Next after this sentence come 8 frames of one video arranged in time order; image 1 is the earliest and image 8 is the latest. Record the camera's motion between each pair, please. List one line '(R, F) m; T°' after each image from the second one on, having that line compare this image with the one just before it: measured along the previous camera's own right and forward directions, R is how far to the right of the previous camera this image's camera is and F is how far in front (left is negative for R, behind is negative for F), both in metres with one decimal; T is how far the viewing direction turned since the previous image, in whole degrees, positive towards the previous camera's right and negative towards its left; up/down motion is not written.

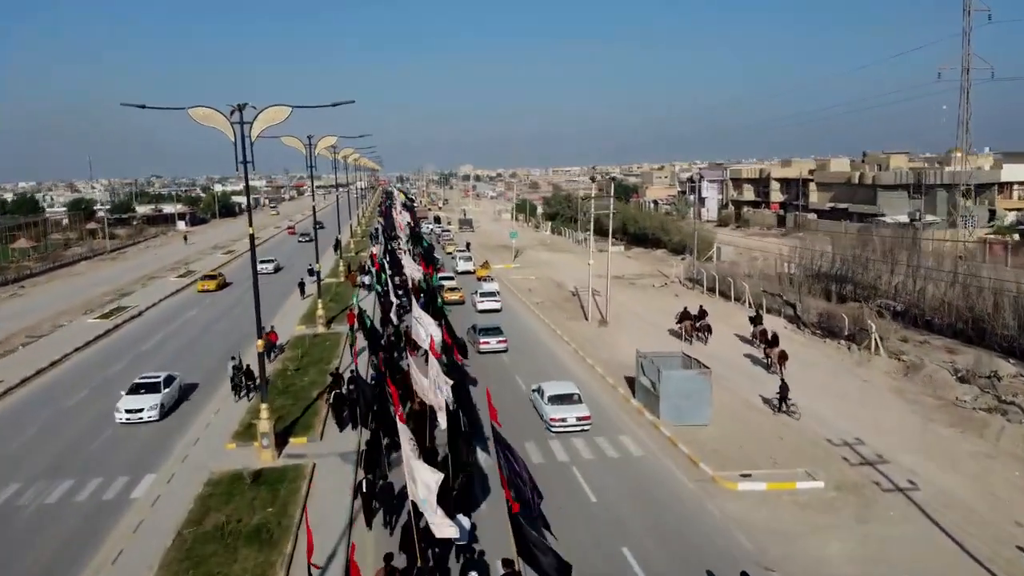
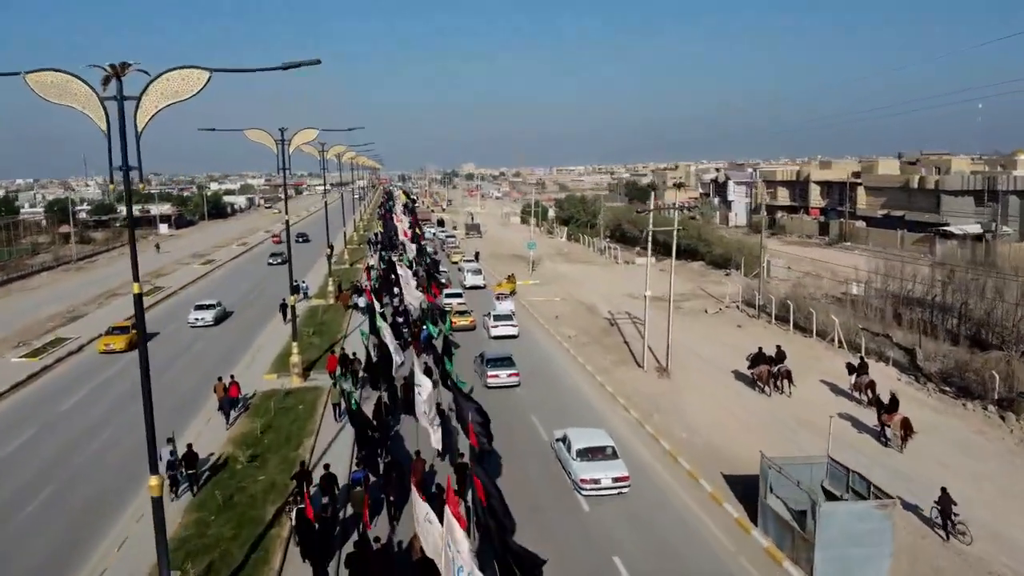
(-1.4, +8.0) m; 0°
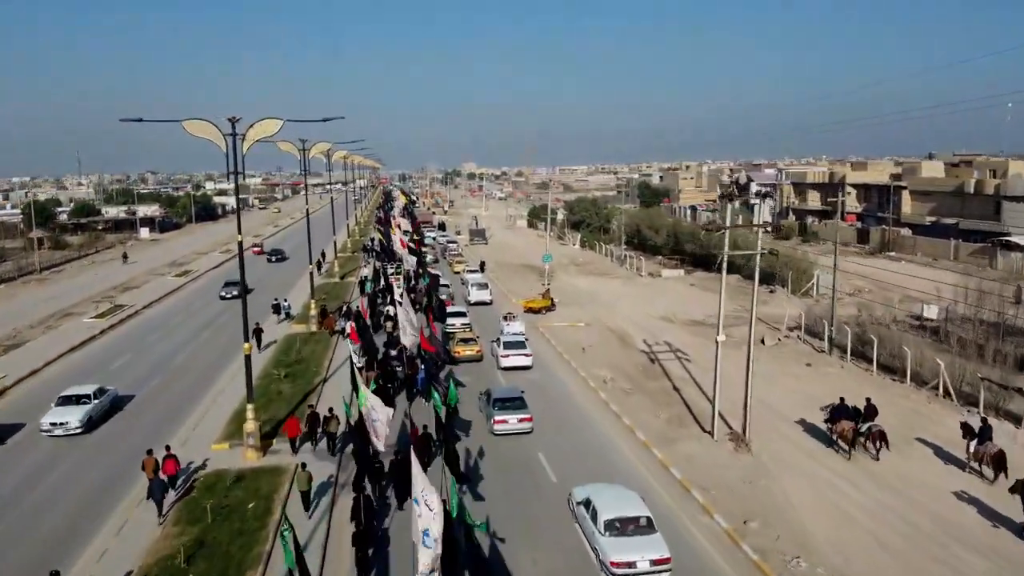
(-0.9, +6.5) m; 0°
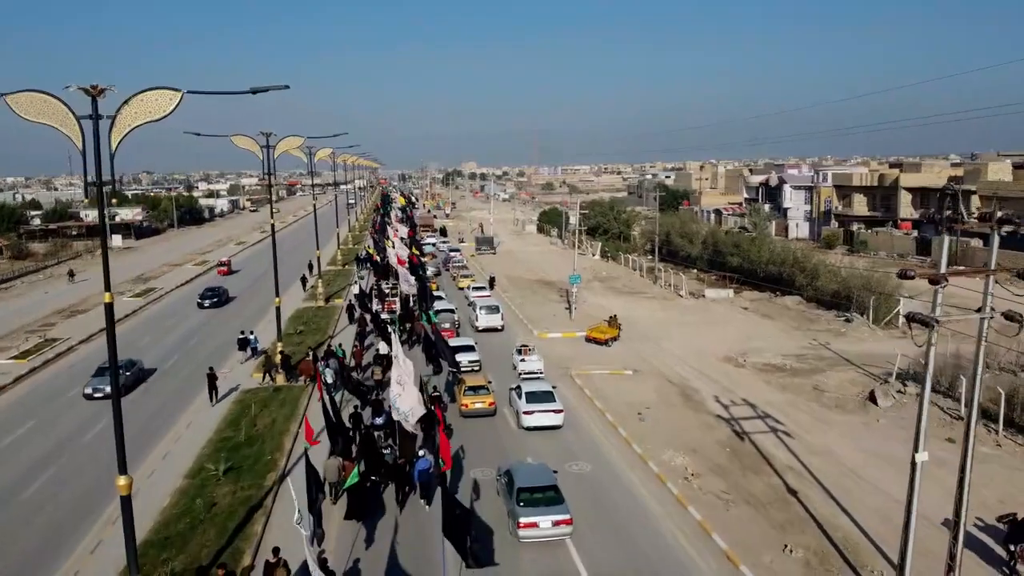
(-1.2, +8.0) m; 0°
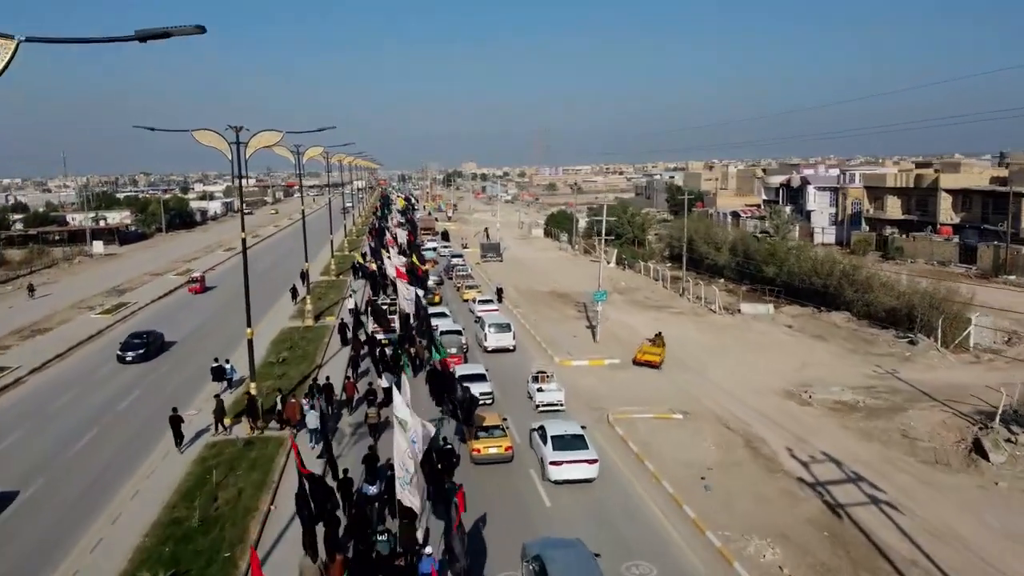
(-0.9, +4.7) m; 0°
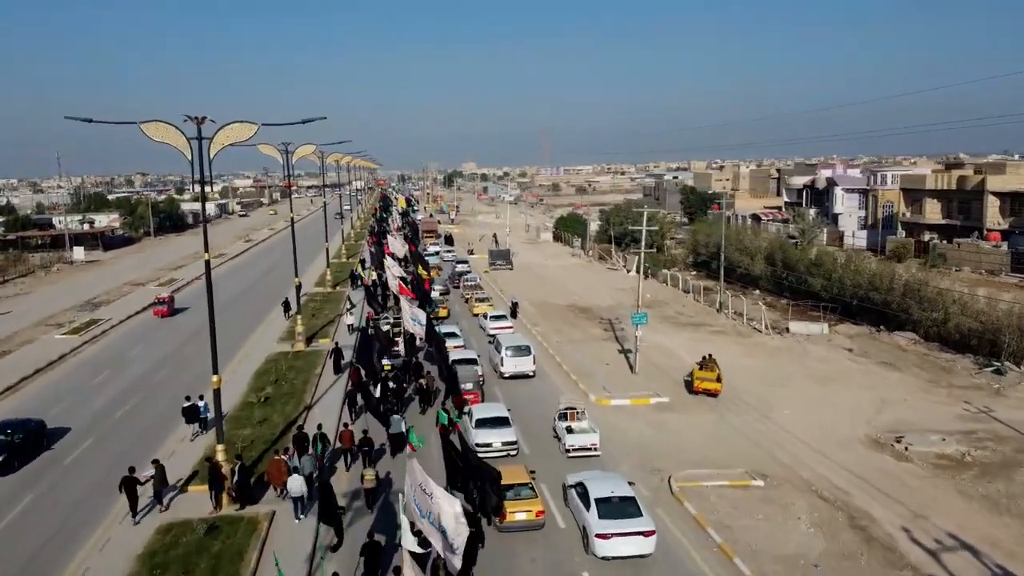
(-1.1, +4.6) m; 0°
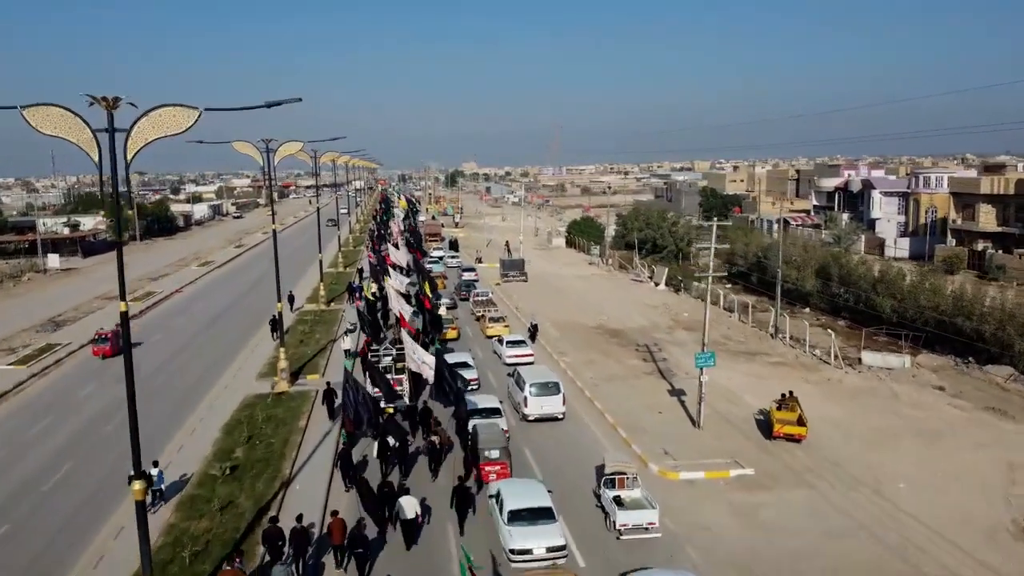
(-1.2, +5.4) m; 0°
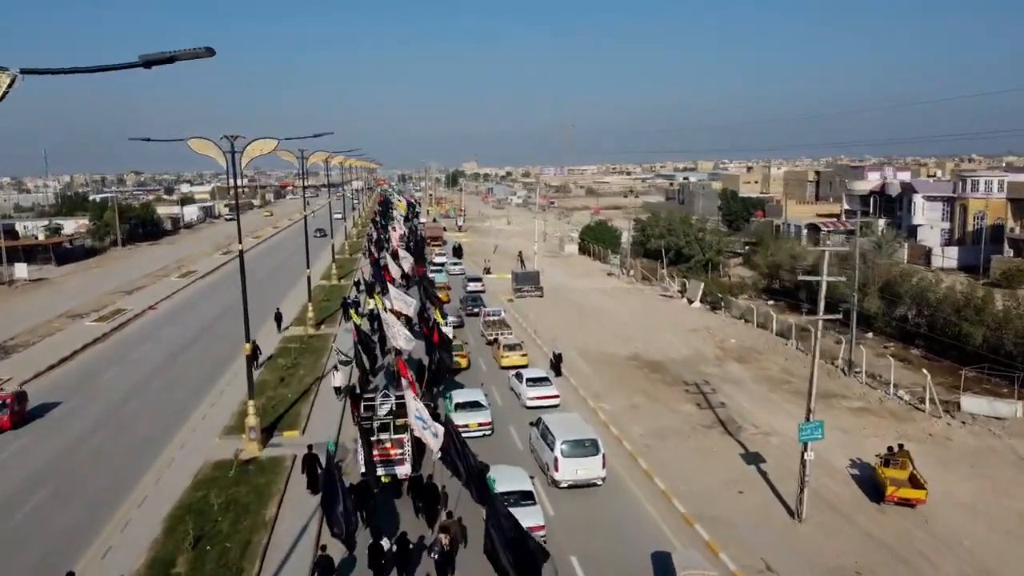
(-1.1, +5.4) m; 0°
